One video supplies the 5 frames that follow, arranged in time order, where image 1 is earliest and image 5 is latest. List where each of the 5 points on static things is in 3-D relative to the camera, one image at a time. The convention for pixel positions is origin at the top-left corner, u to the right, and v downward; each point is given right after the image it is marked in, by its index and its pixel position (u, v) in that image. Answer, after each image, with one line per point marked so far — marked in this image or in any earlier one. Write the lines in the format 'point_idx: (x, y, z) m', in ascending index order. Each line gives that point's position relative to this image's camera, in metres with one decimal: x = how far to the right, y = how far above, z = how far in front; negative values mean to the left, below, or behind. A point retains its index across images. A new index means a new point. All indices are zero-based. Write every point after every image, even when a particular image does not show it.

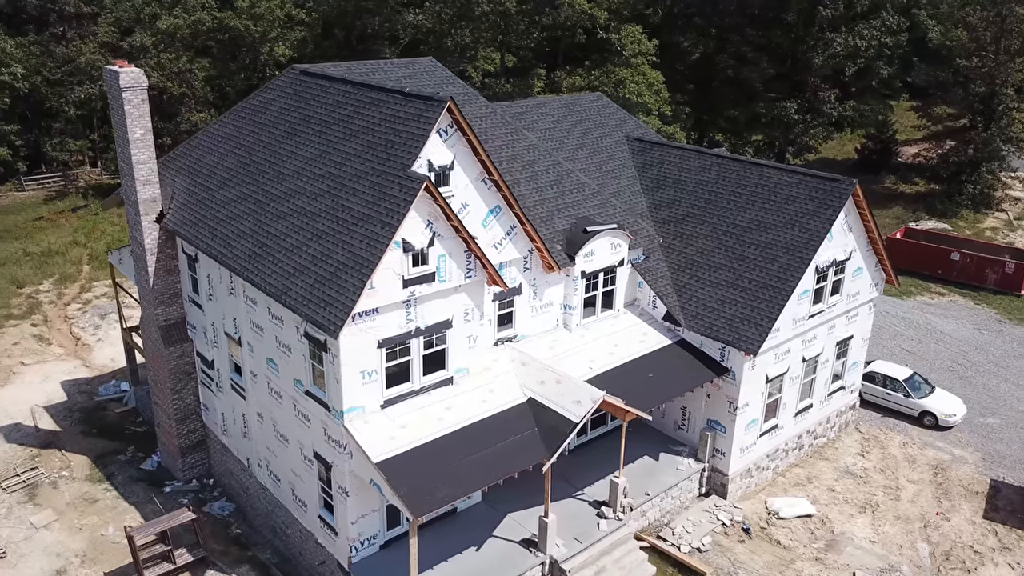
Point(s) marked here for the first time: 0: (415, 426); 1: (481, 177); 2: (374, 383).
0: (-2.2, -3.2, +17.8) m
1: (-0.8, +2.7, +18.7) m
2: (-3.2, -2.2, +17.6) m
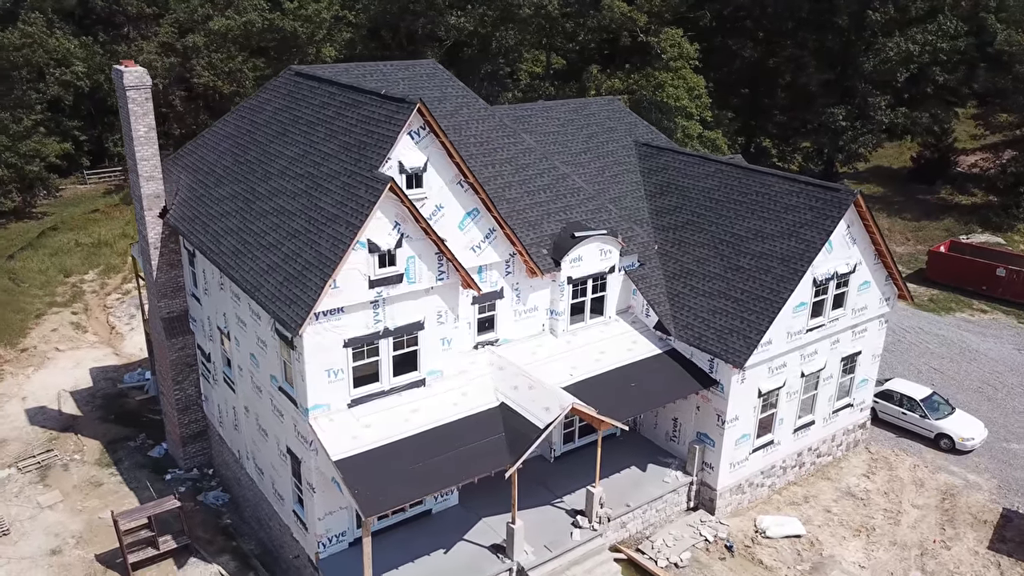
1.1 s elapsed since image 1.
0: (-3.1, -3.2, +17.8) m
1: (-1.3, +2.6, +18.6) m
2: (-3.9, -2.2, +17.8) m
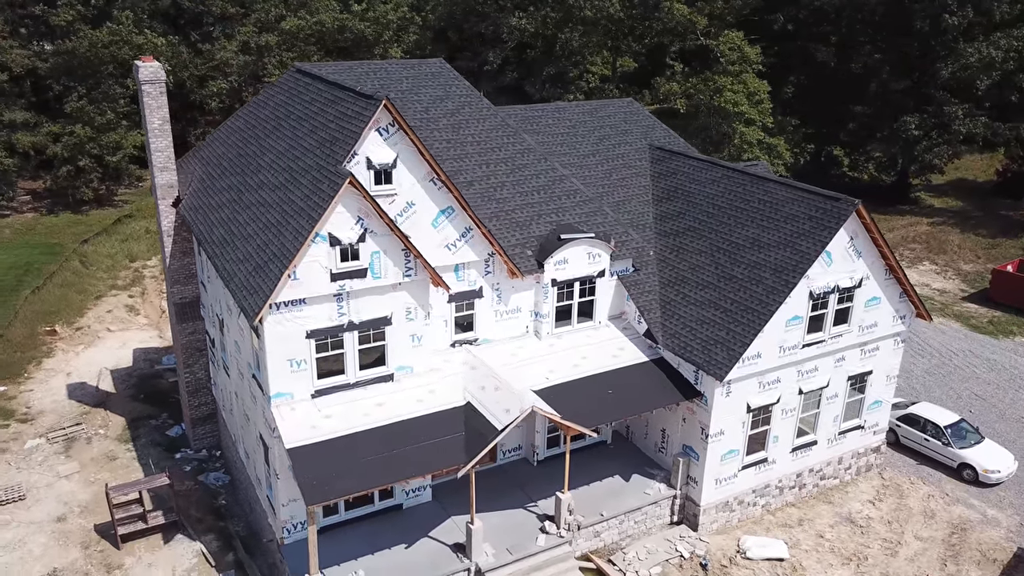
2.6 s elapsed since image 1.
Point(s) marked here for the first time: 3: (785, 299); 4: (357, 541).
0: (-4.0, -3.0, +18.1) m
1: (-2.0, +2.7, +18.7) m
2: (-4.9, -2.0, +18.1) m
3: (+7.0, -0.3, +20.0) m
4: (-3.9, -6.4, +19.6) m
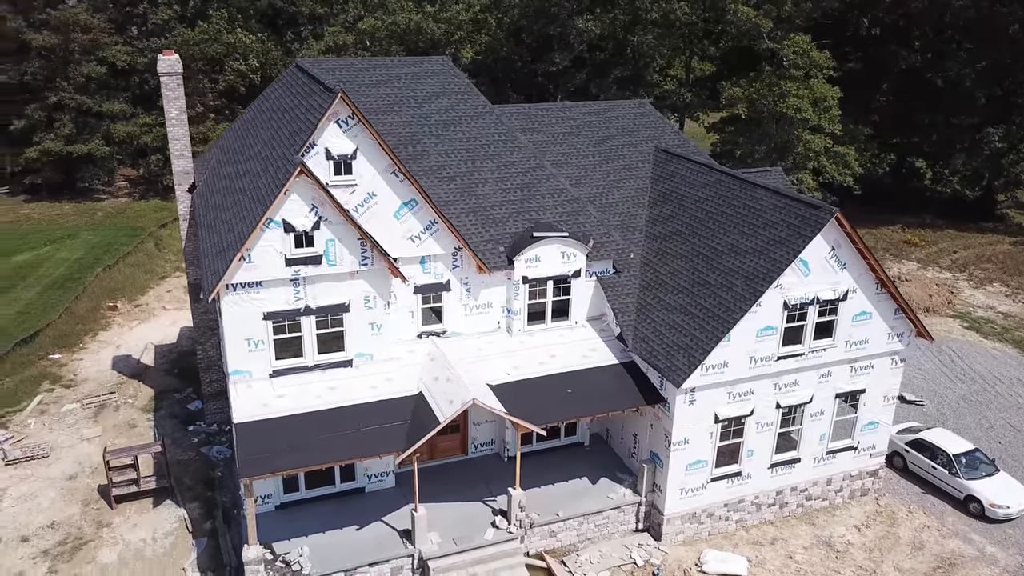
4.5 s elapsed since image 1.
0: (-5.4, -2.7, +18.8) m
1: (-3.0, +2.9, +19.2) m
2: (-6.1, -1.6, +19.0) m
3: (+6.0, -0.5, +19.3) m
4: (-5.2, -6.1, +20.3) m
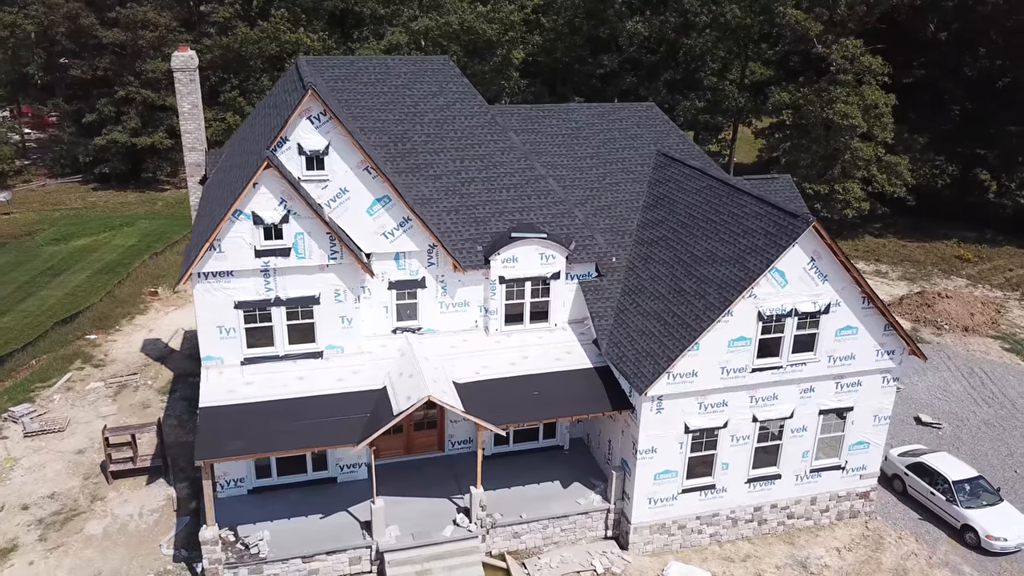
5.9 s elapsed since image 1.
0: (-6.4, -2.5, +19.4) m
1: (-3.7, +3.1, +19.5) m
2: (-7.1, -1.3, +19.6) m
3: (+5.1, -0.7, +18.9) m
4: (-6.2, -5.8, +20.8) m
